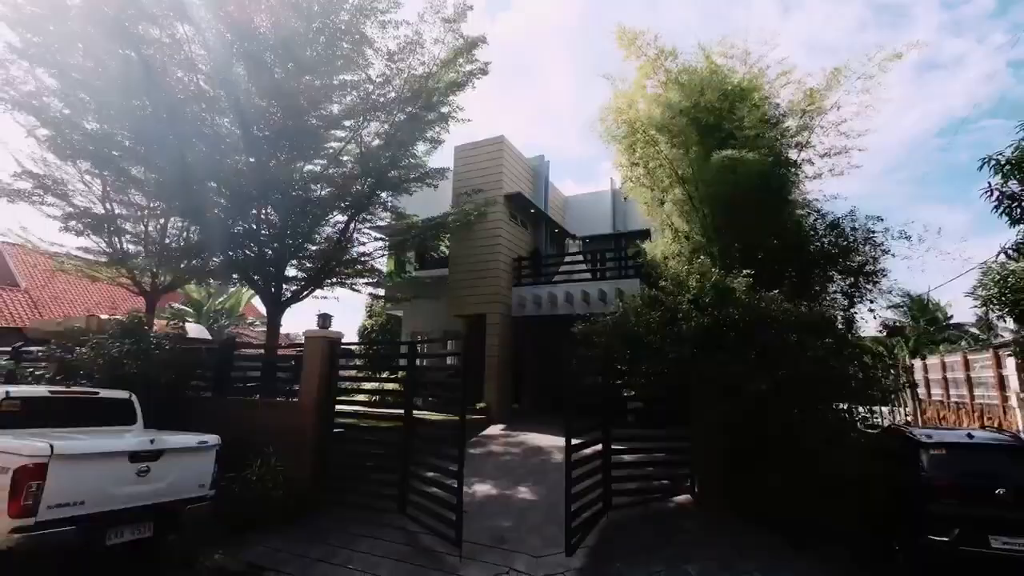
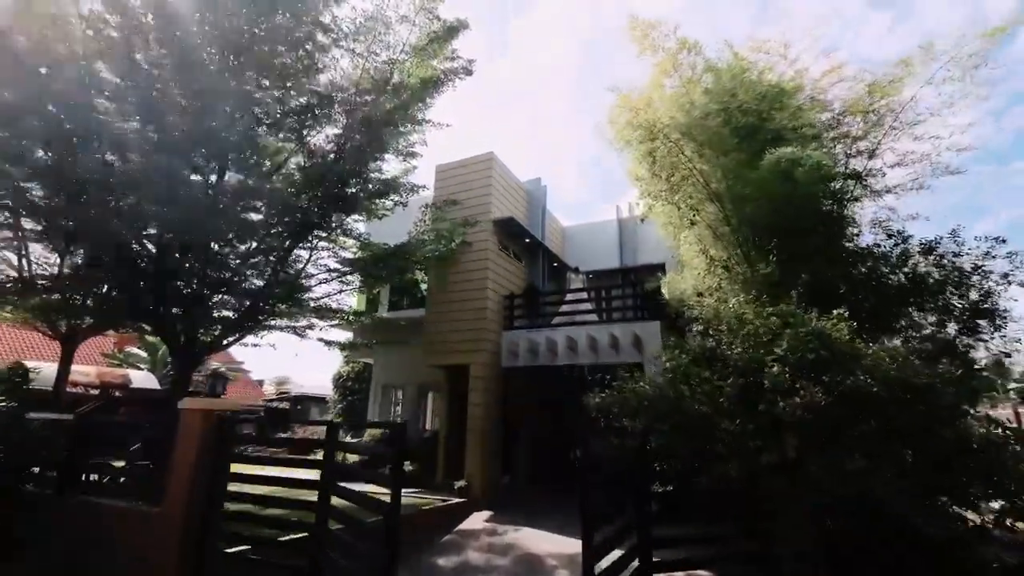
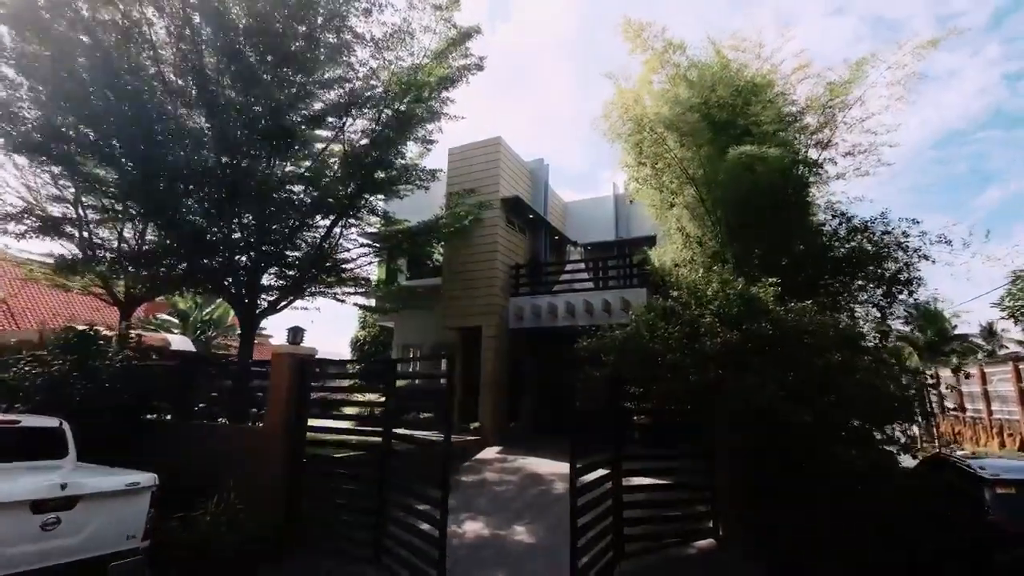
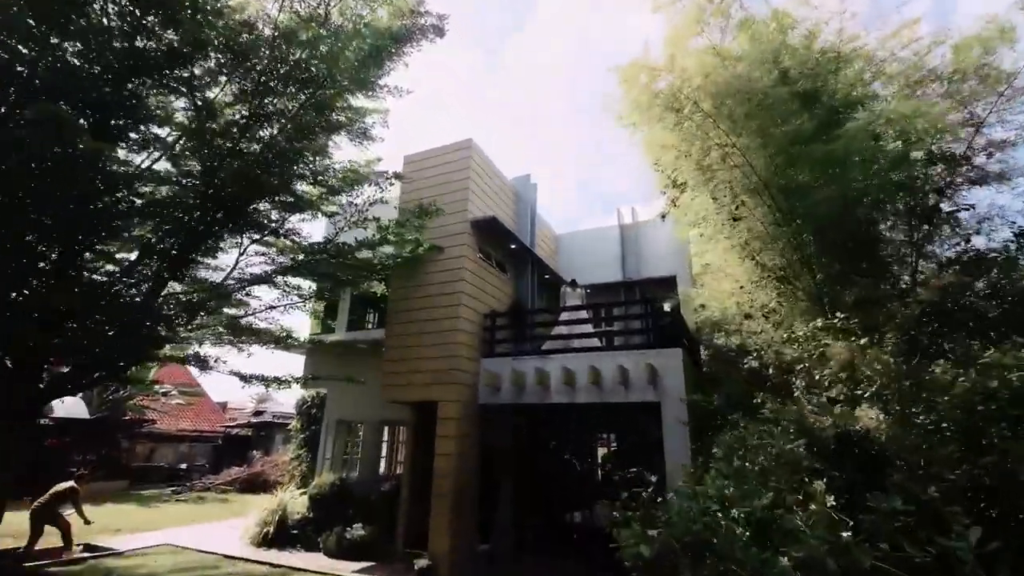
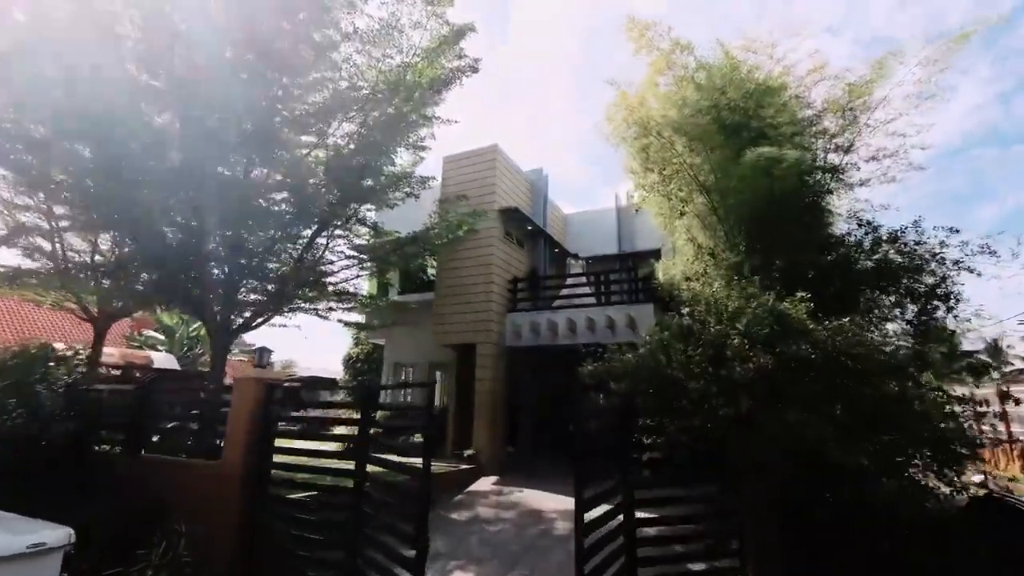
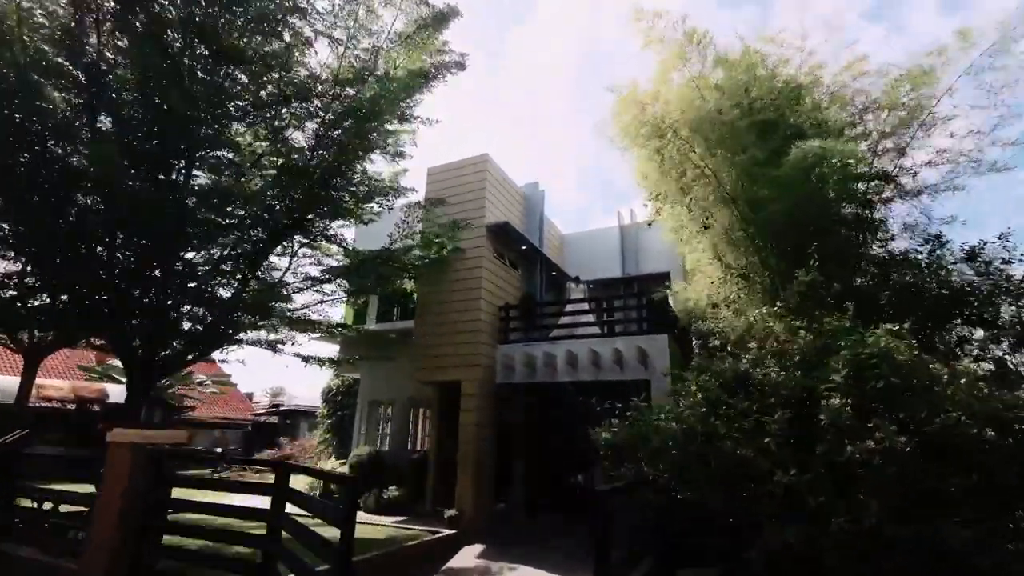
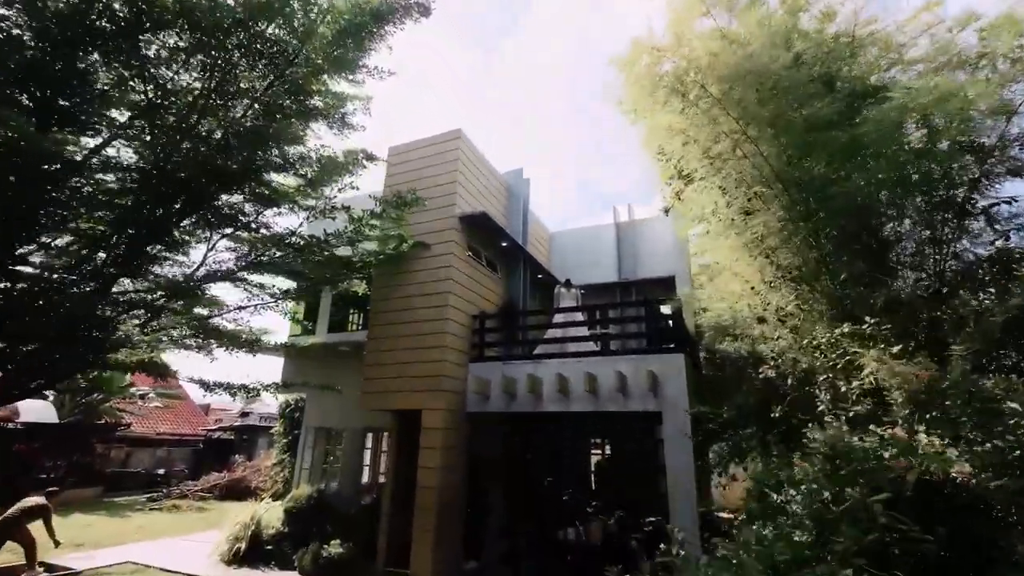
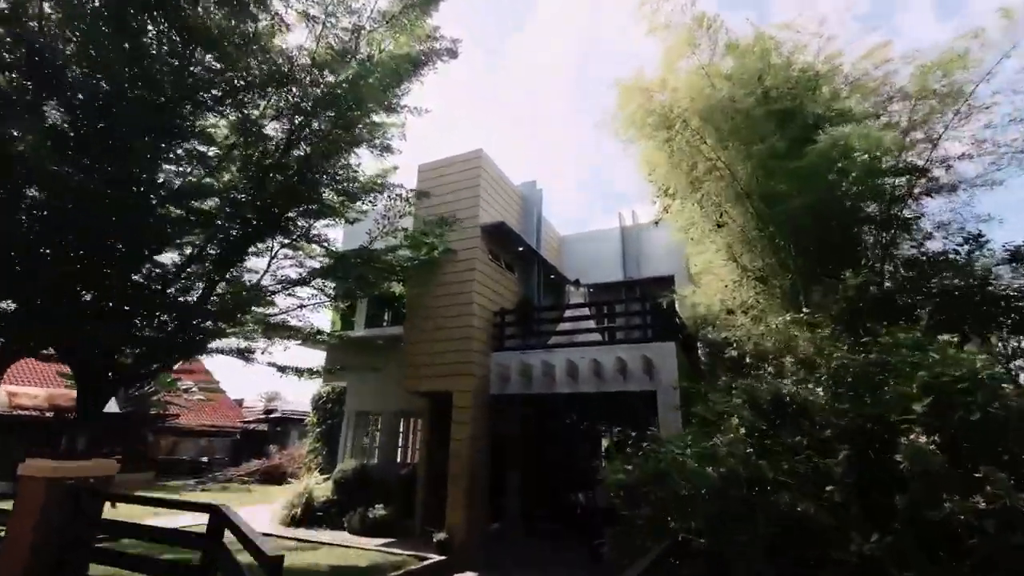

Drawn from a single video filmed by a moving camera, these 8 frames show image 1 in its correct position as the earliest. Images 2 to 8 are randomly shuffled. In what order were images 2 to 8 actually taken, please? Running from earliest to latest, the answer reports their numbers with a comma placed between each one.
3, 5, 2, 6, 8, 4, 7
